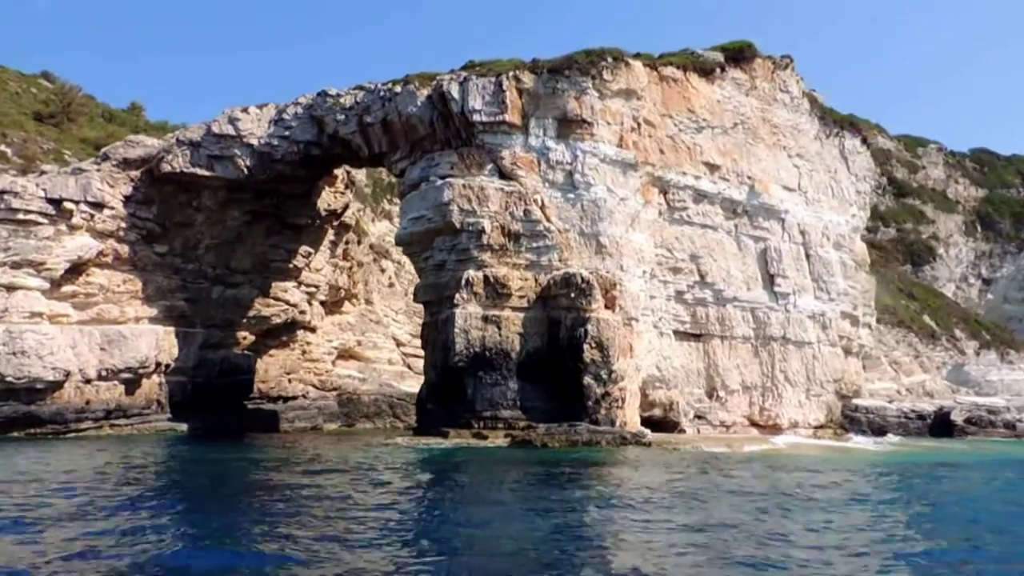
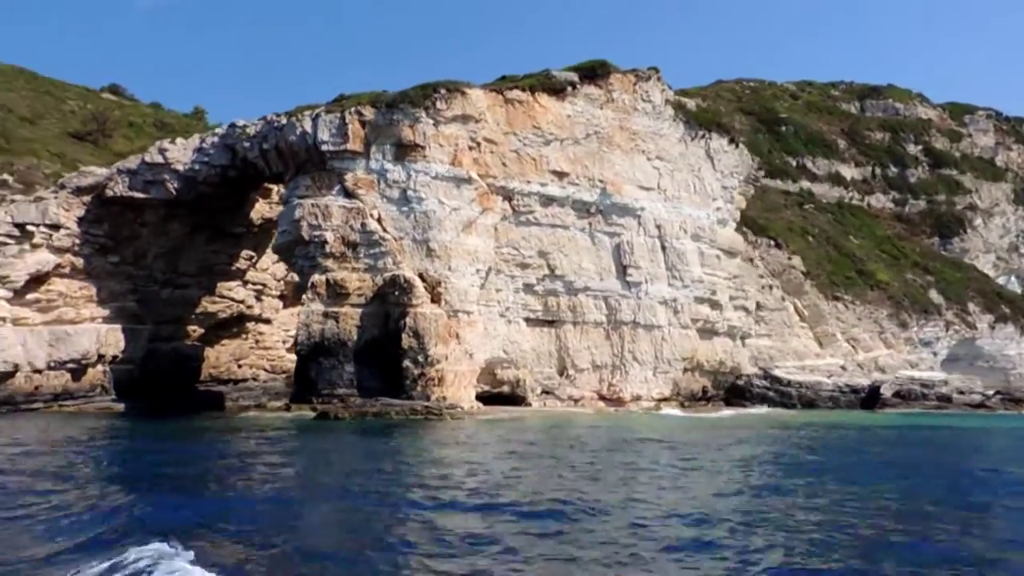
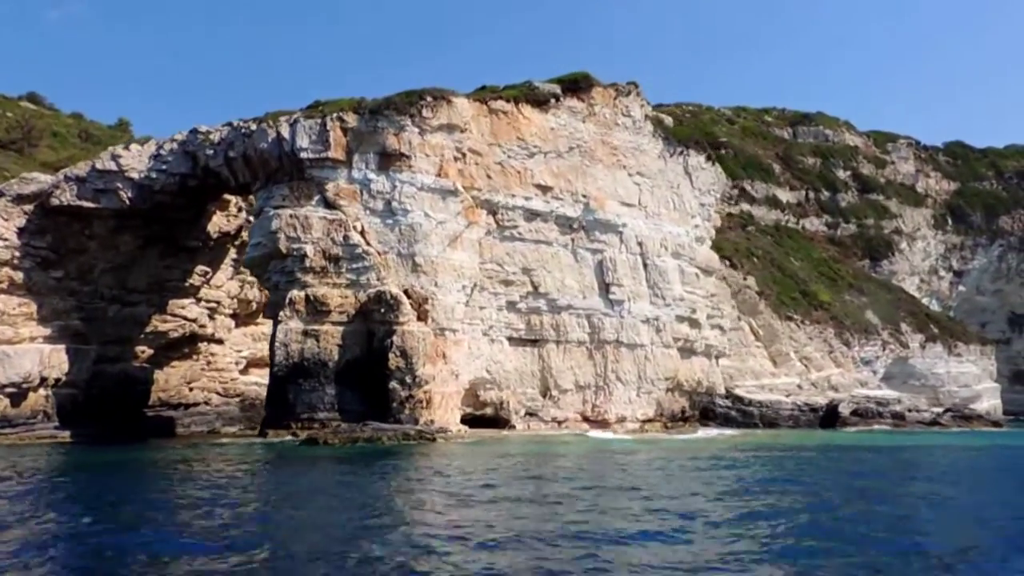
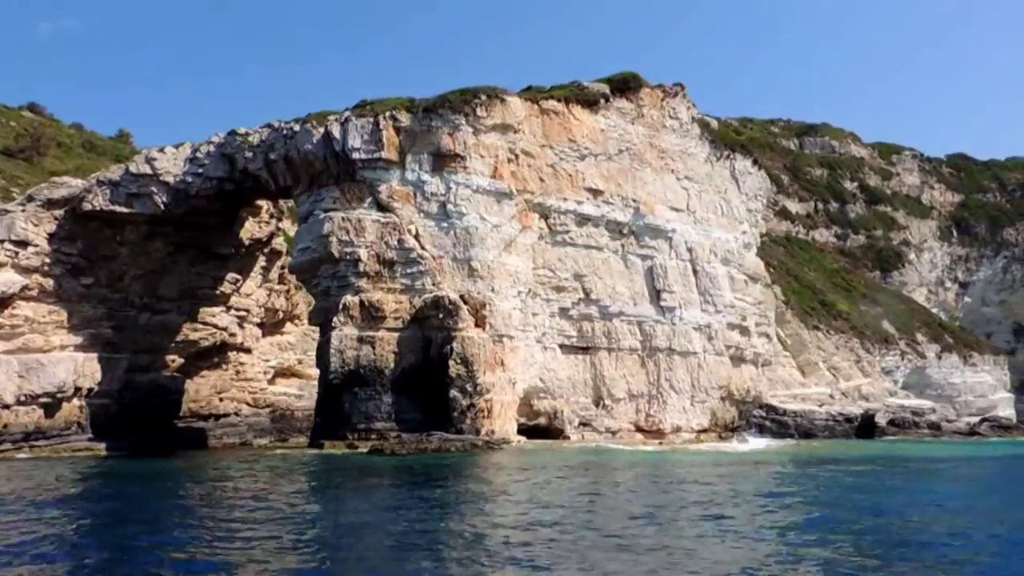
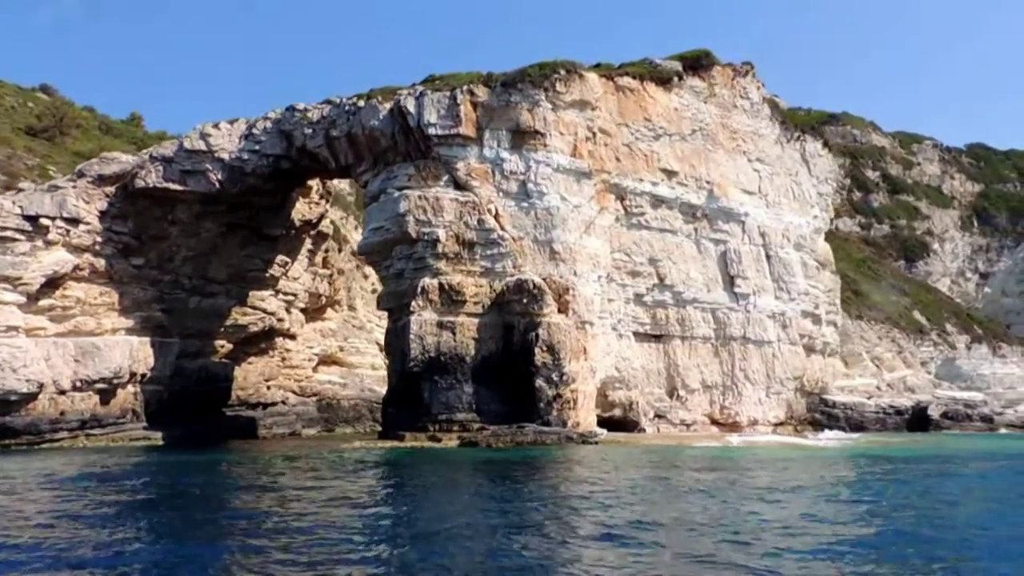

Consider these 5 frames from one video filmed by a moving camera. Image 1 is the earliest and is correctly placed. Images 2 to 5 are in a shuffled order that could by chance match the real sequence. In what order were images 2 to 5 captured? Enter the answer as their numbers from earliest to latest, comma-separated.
5, 4, 3, 2
